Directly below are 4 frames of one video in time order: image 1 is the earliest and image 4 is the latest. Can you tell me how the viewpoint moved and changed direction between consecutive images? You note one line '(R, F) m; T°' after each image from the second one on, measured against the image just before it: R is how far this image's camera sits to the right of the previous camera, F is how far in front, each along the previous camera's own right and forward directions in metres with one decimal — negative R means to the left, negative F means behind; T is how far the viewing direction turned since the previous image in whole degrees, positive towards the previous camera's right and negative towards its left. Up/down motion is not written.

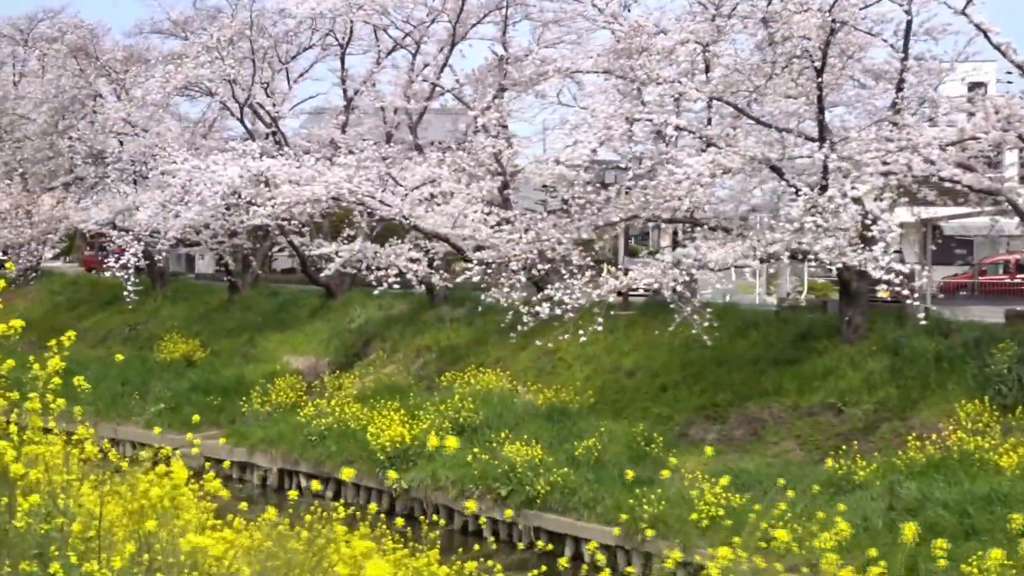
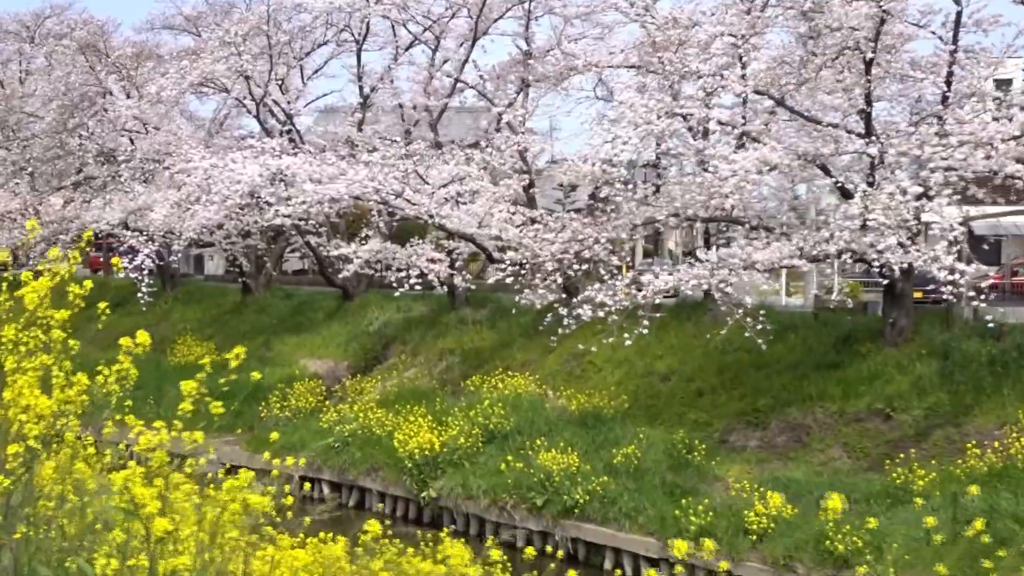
(-0.3, +0.3) m; 0°
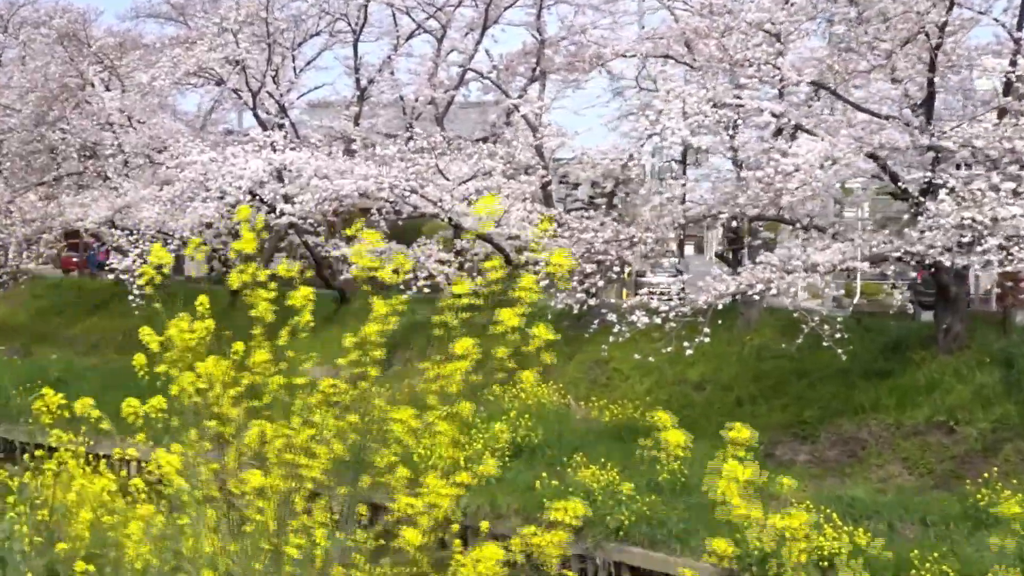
(-0.5, +0.6) m; +2°
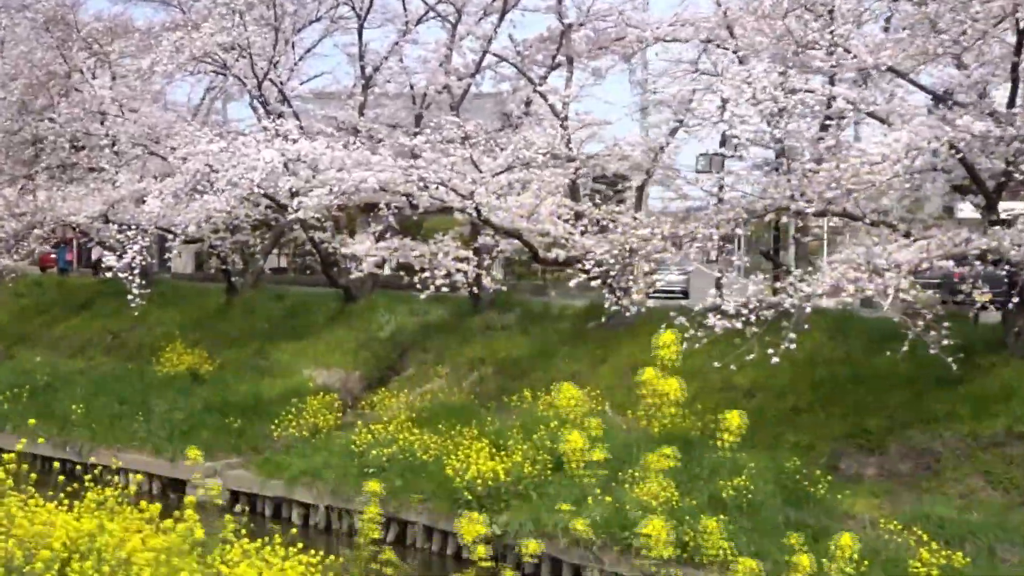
(-0.5, +0.6) m; +2°
